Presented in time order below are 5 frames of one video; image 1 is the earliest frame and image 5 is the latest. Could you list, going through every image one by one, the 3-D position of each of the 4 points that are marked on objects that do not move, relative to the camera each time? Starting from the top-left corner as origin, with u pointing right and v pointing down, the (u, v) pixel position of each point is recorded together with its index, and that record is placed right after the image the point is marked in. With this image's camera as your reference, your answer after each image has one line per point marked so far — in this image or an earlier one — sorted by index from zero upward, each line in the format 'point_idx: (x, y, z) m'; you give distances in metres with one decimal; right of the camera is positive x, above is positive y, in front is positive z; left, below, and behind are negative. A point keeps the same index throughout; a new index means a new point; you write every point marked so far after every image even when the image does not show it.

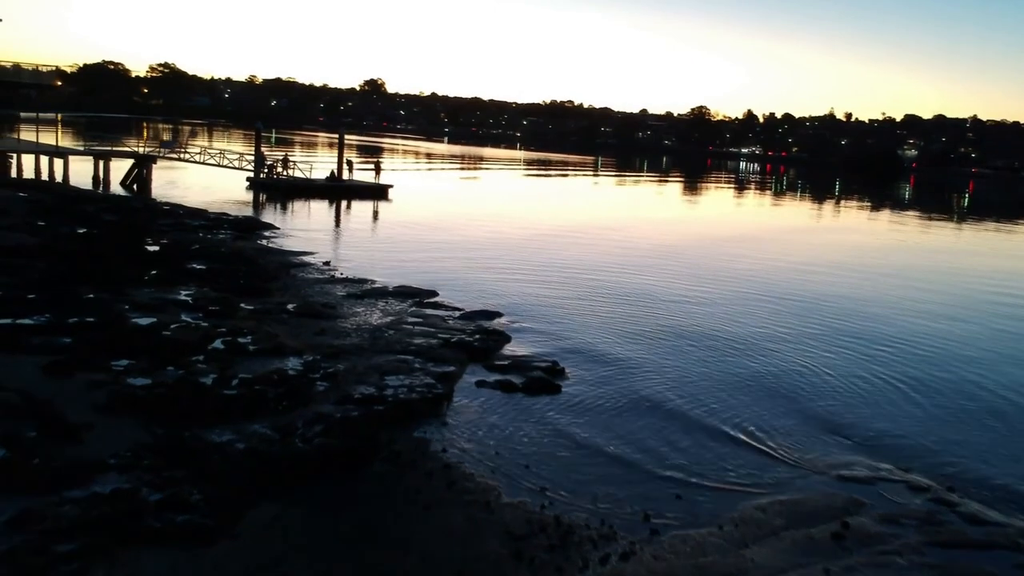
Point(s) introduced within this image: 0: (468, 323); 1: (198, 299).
0: (-0.8, -0.7, +18.6) m
1: (-5.3, -0.2, +16.9) m
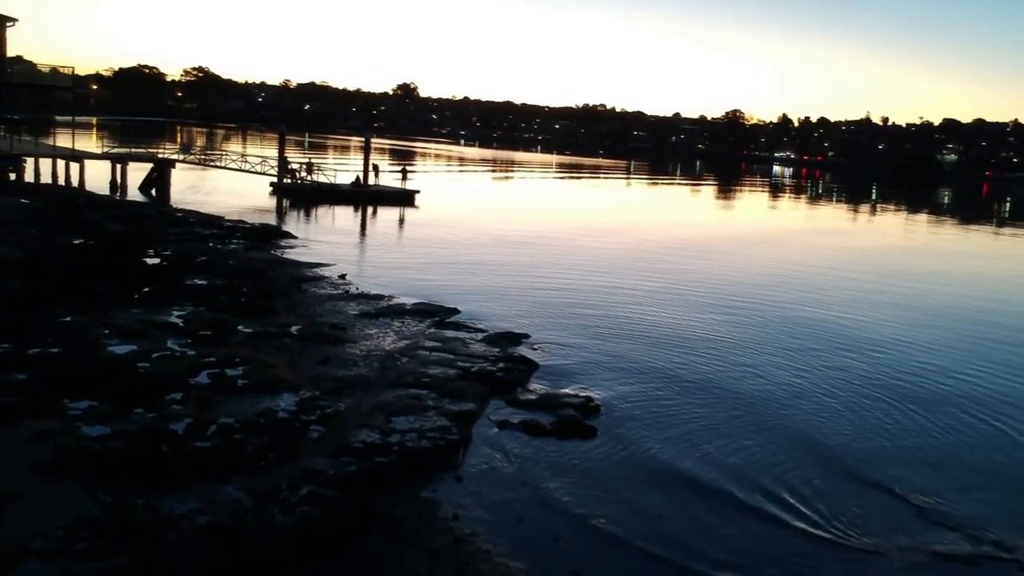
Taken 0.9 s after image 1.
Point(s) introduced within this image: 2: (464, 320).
0: (-0.3, -1.0, +16.7) m
1: (-4.9, -0.5, +15.2) m
2: (-0.9, -0.6, +19.6) m
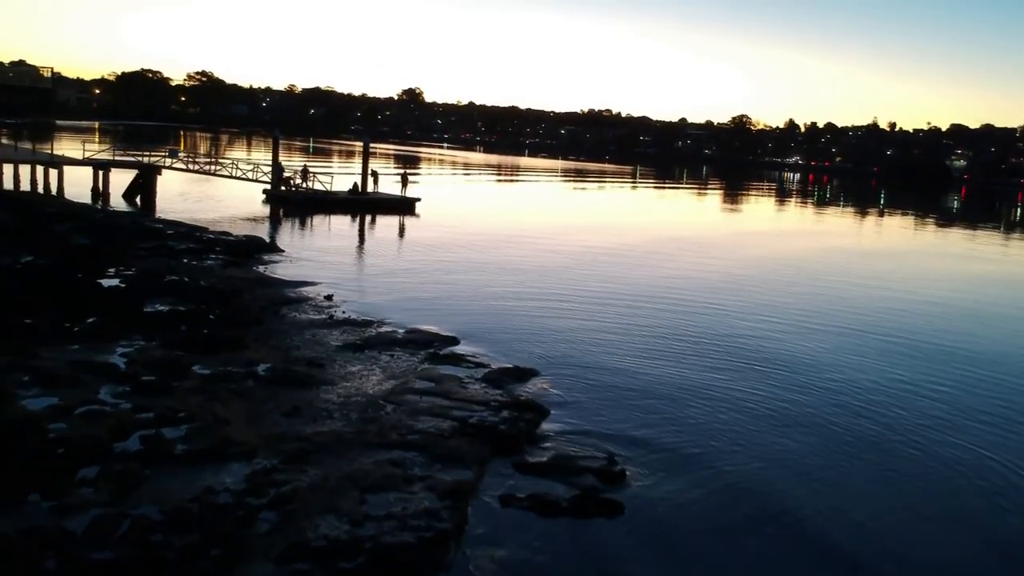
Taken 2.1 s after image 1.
0: (-0.3, -1.4, +14.2) m
1: (-4.8, -0.9, +12.7) m
2: (-0.8, -1.1, +17.1) m
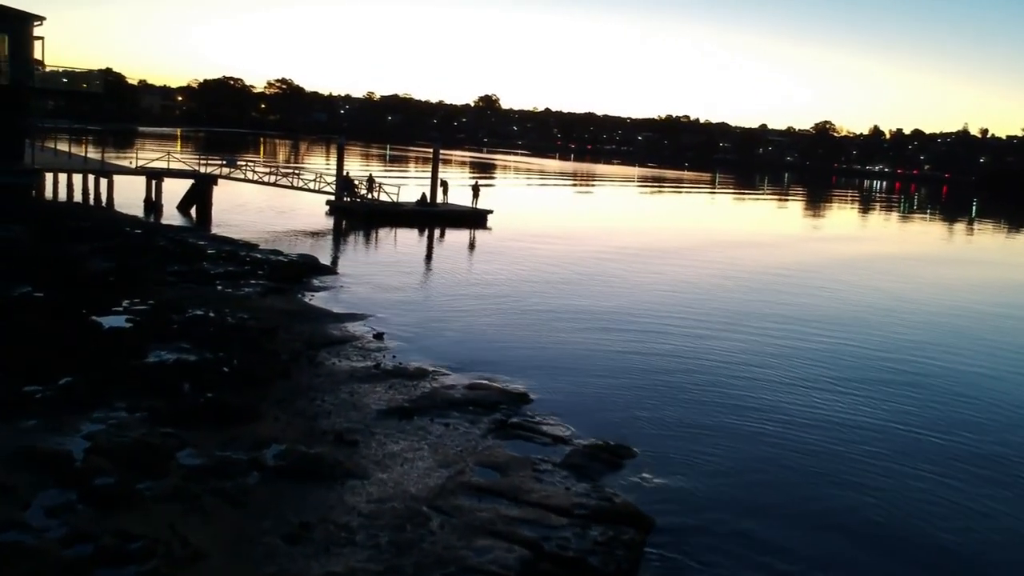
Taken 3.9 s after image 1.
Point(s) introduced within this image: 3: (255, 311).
0: (+0.7, -2.1, +10.7) m
1: (-4.0, -1.5, +9.5) m
2: (+0.4, -1.8, +13.6) m
3: (-4.7, -0.4, +18.2) m
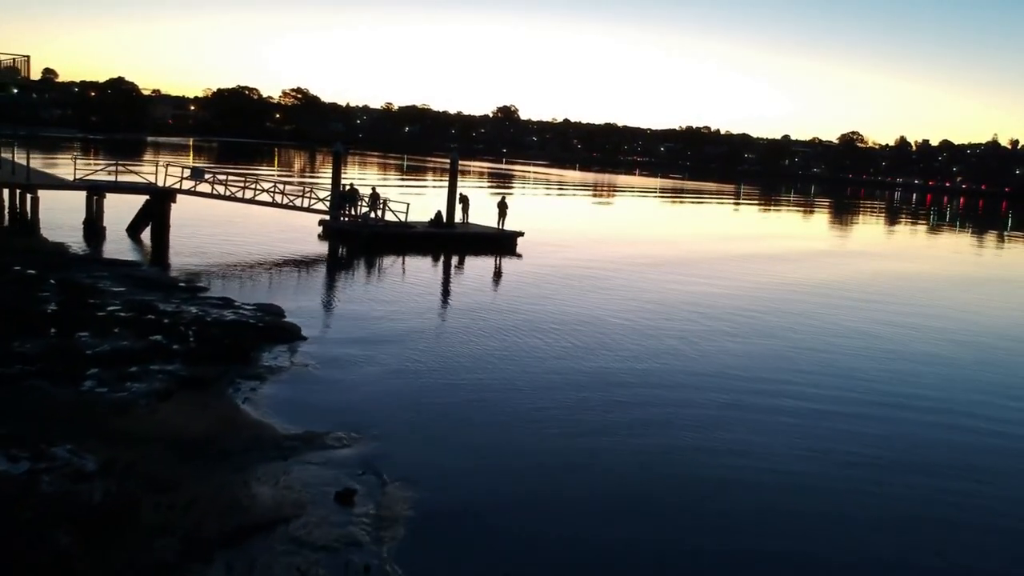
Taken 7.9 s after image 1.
0: (+1.4, -3.2, +2.3) m
1: (-3.3, -2.6, +1.3) m
2: (+1.1, -2.9, +5.3) m
3: (-3.9, -1.6, +10.0) m
